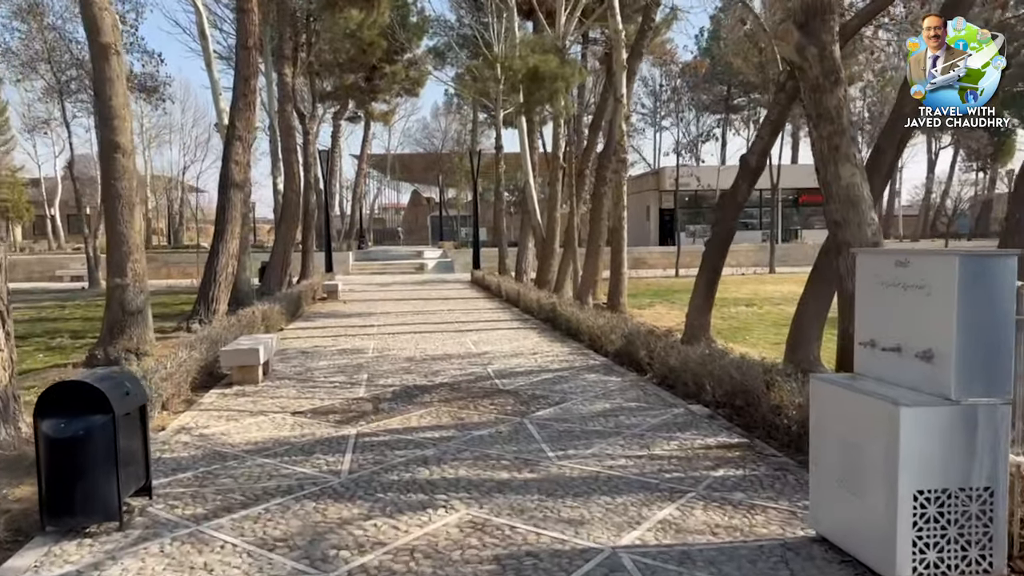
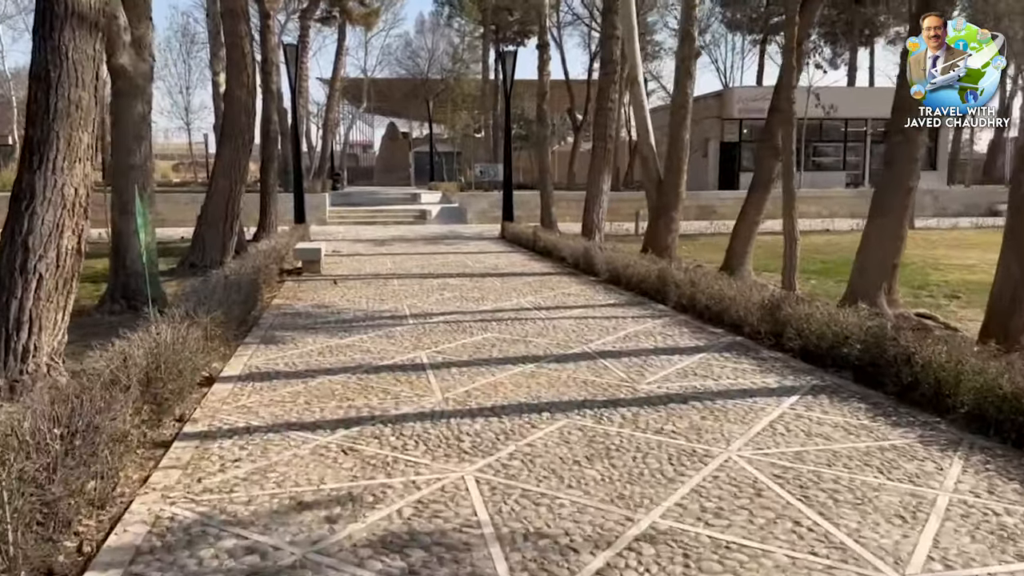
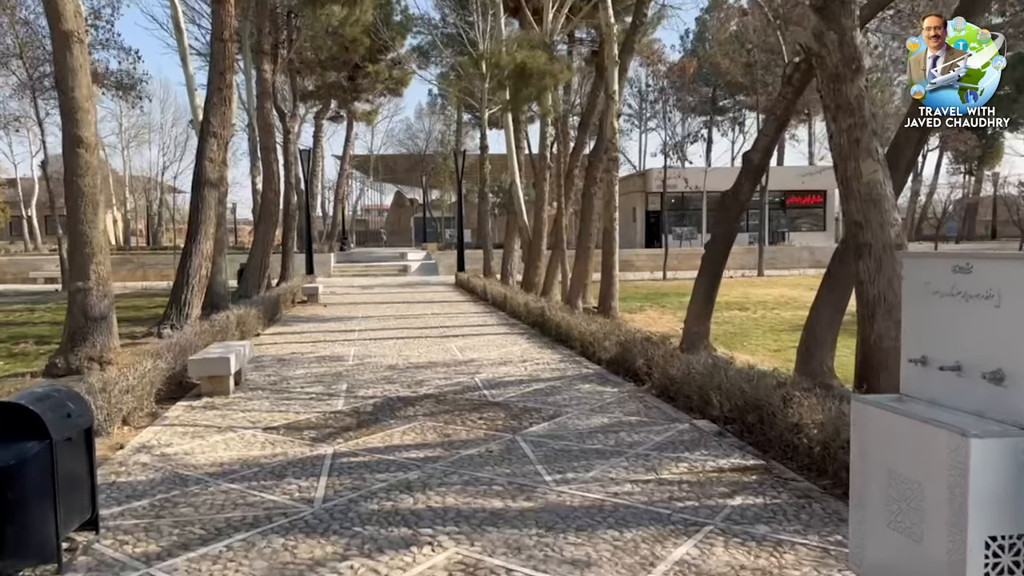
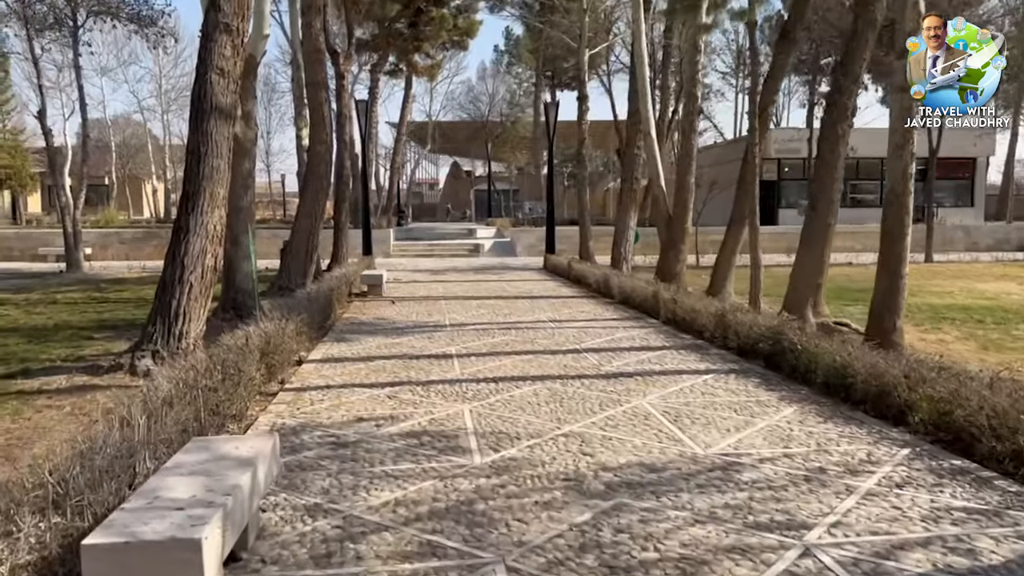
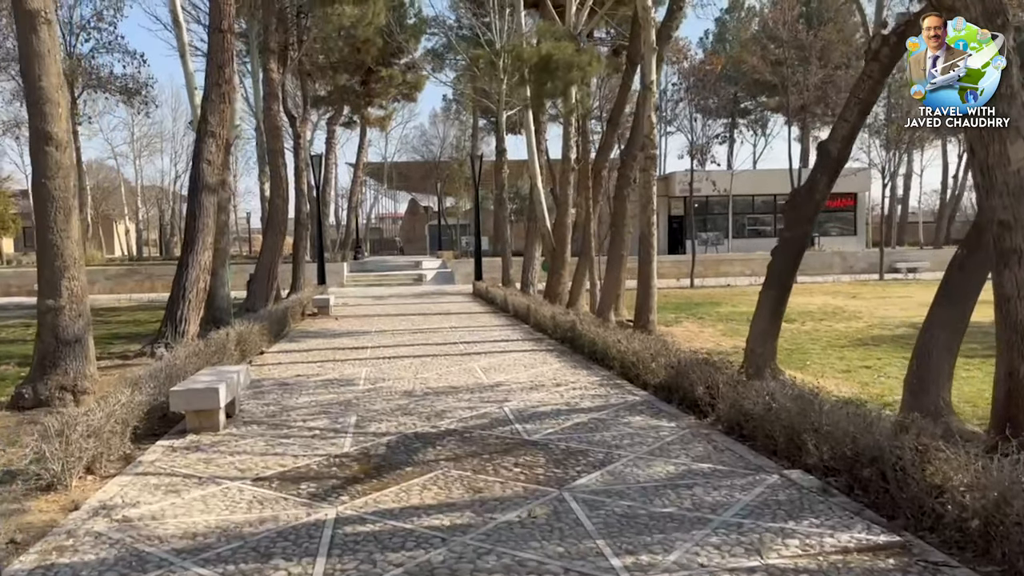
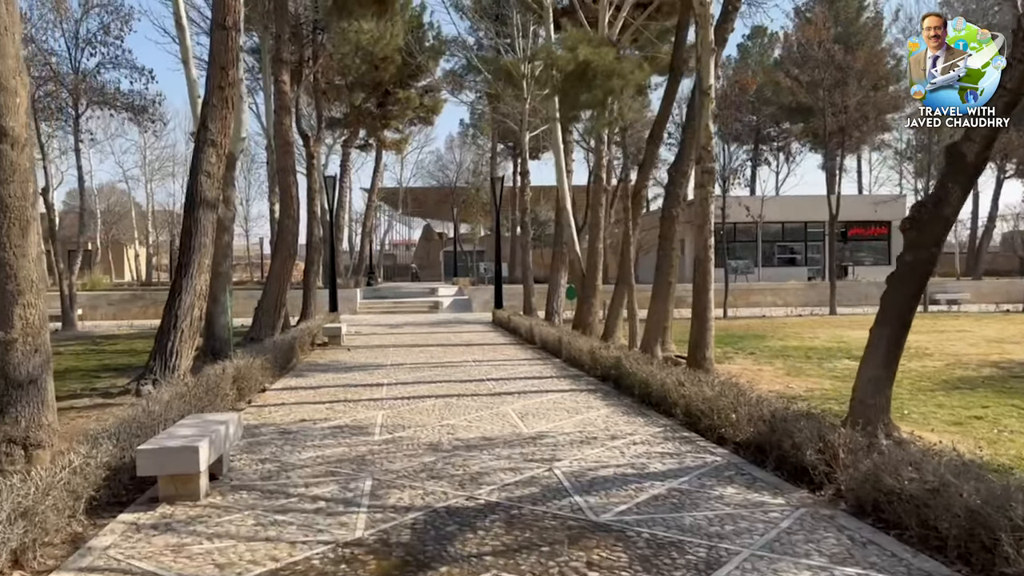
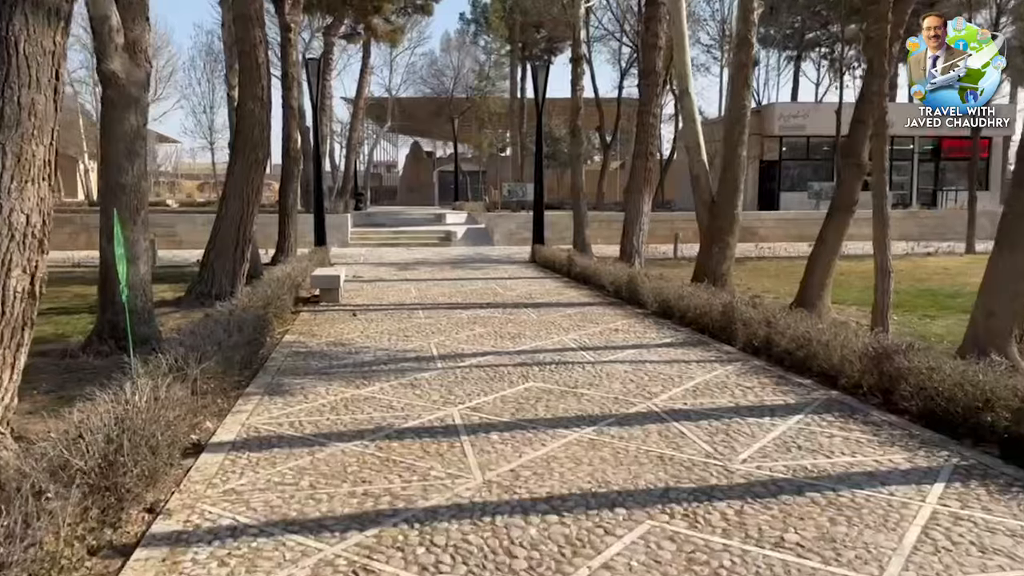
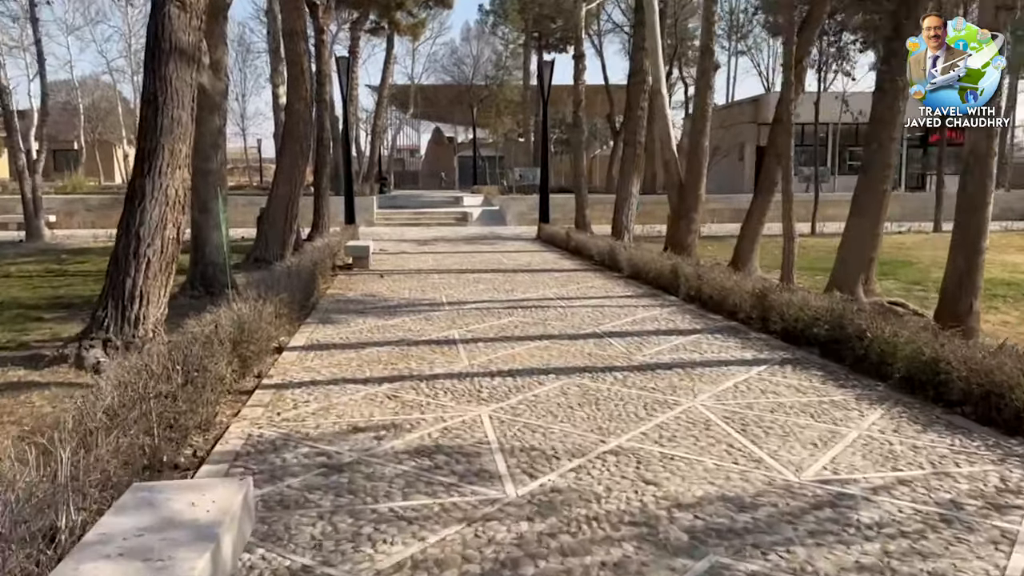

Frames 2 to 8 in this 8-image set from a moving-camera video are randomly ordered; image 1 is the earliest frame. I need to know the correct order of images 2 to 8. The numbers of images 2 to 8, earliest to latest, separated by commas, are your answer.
3, 5, 6, 4, 8, 2, 7
